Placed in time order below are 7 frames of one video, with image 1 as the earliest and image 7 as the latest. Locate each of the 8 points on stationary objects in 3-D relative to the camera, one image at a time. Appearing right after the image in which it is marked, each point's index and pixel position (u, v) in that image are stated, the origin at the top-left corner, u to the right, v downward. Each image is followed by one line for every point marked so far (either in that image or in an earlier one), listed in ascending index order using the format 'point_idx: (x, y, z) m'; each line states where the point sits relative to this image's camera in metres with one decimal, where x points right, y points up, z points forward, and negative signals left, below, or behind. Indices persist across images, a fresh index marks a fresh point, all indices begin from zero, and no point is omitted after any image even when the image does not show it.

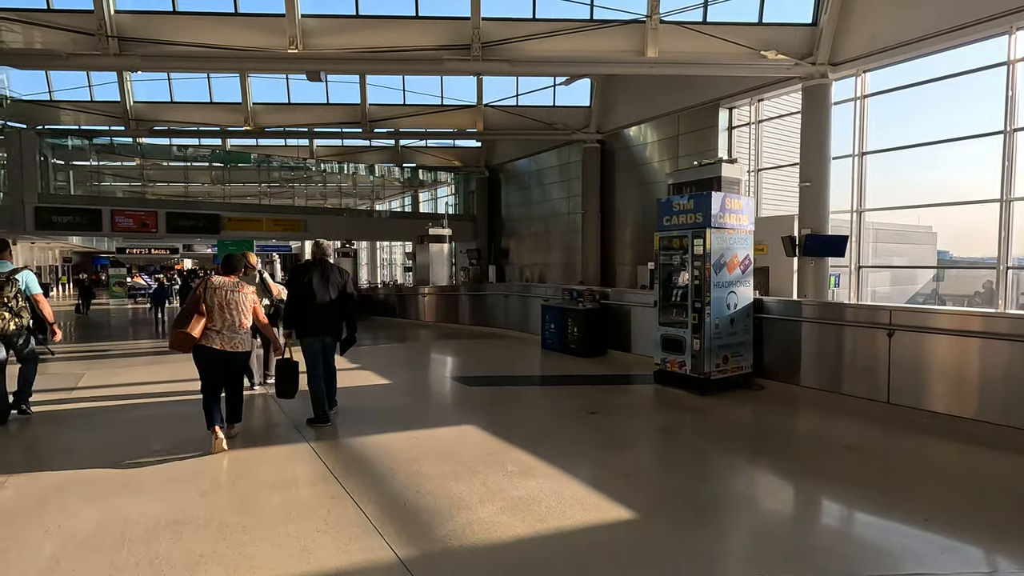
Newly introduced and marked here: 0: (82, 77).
0: (-15.8, +7.8, +19.6) m
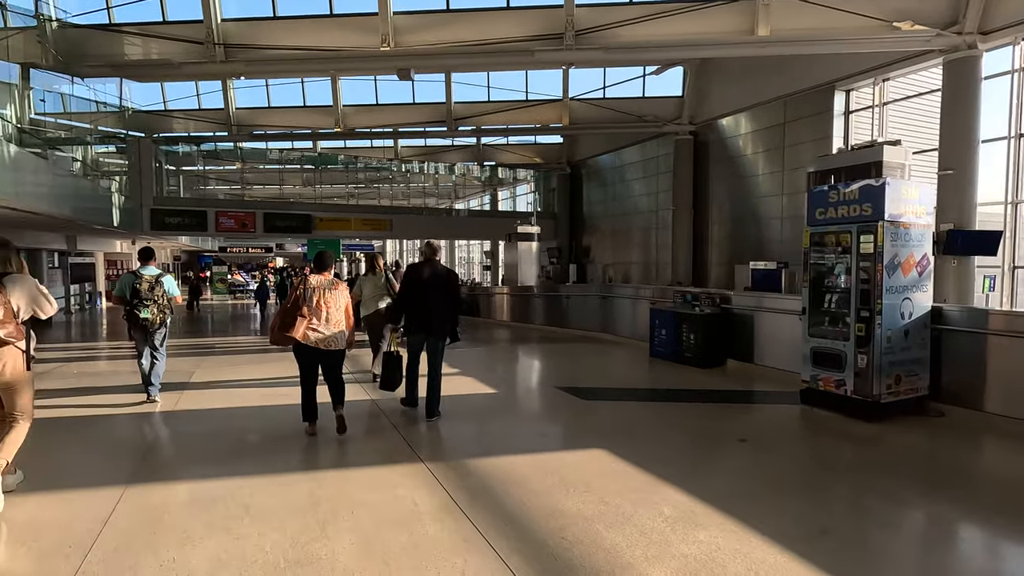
0: (-12.6, +7.9, +21.0) m
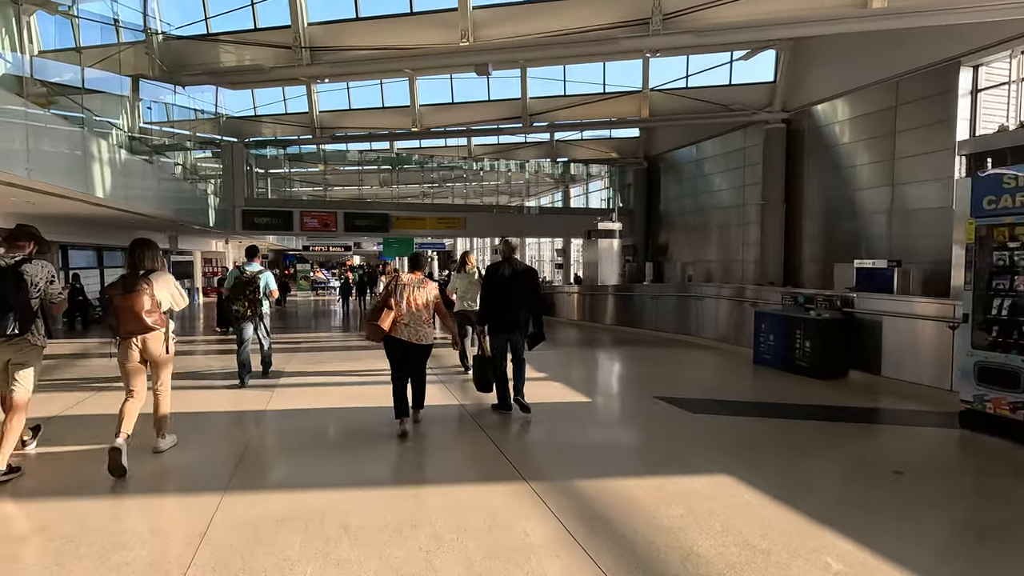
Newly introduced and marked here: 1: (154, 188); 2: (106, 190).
0: (-9.6, +8.1, +22.0) m
1: (-8.8, +2.4, +13.2) m
2: (-8.2, +2.0, +10.7) m
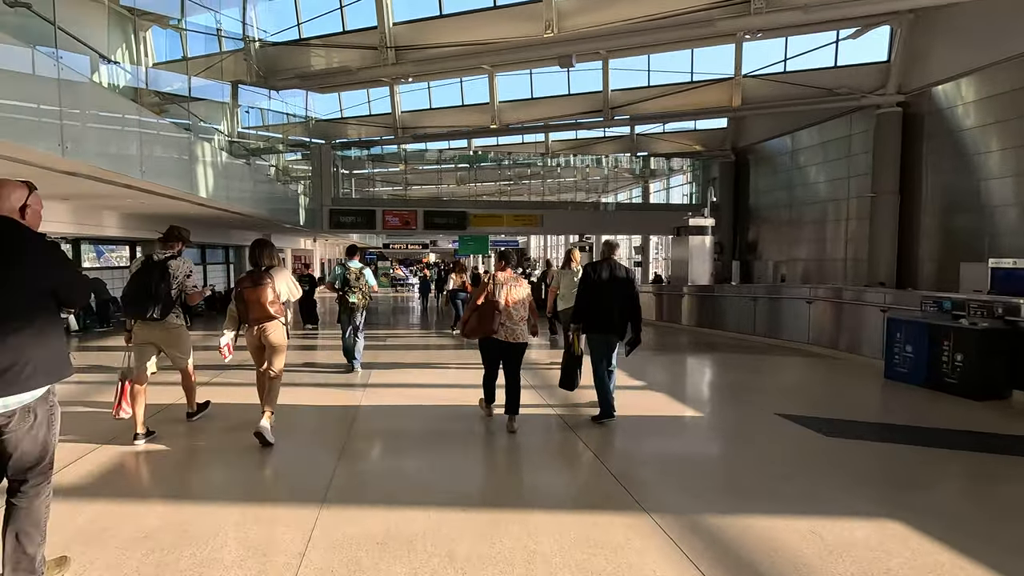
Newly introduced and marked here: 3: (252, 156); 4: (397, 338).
0: (-6.3, +8.2, +22.6) m
1: (-6.8, +2.6, +13.9) m
2: (-6.5, +2.1, +11.4) m
3: (-6.9, +3.5, +14.1) m
4: (-2.6, -1.1, +12.1) m
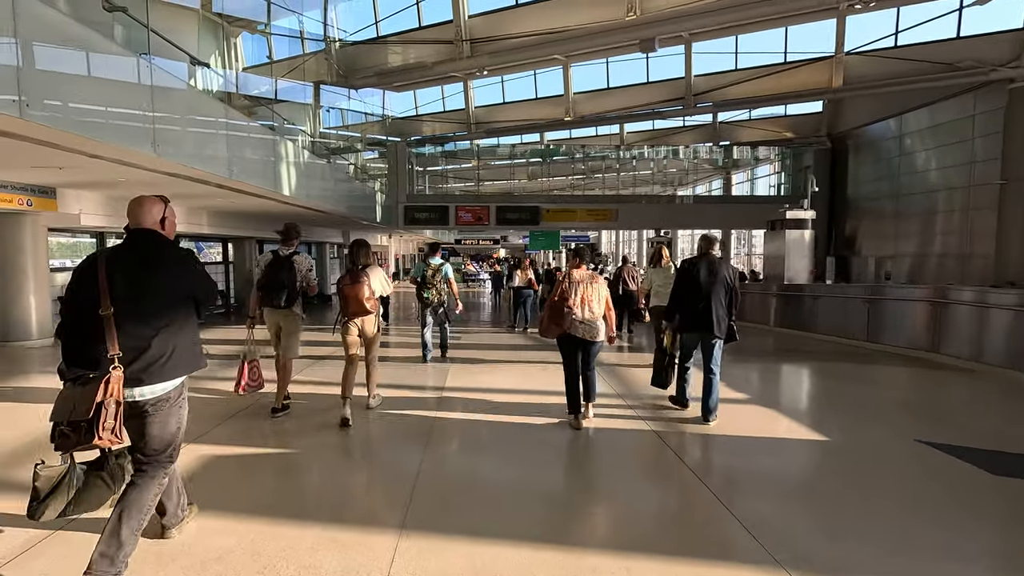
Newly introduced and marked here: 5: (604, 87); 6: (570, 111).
0: (-3.2, +8.4, +22.8) m
1: (-4.8, +2.7, +14.2) m
2: (-4.8, +2.2, +11.7) m
3: (-4.9, +3.6, +14.5) m
4: (-0.9, -1.1, +12.0) m
5: (+3.4, +7.4, +19.6) m
6: (+2.2, +6.6, +20.0) m
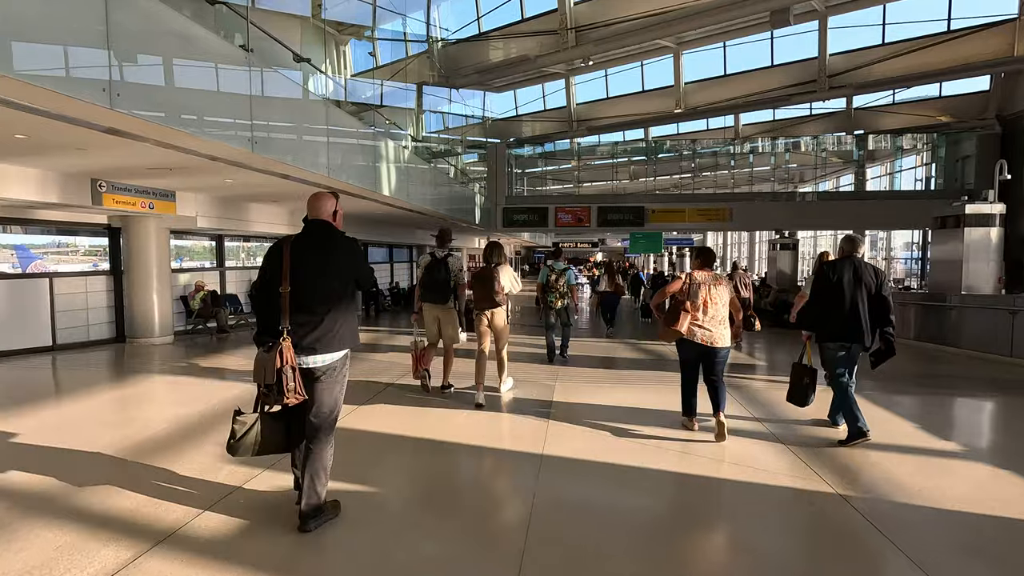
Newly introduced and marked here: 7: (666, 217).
0: (+1.1, +8.2, +22.3) m
1: (-2.1, +2.6, +14.1) m
2: (-2.6, +2.1, +11.6) m
3: (-2.1, +3.5, +14.3) m
4: (+1.3, -1.2, +11.2) m
5: (+6.9, +7.2, +18.0) m
6: (+5.8, +6.4, +18.5) m
7: (+5.8, +2.7, +20.3) m
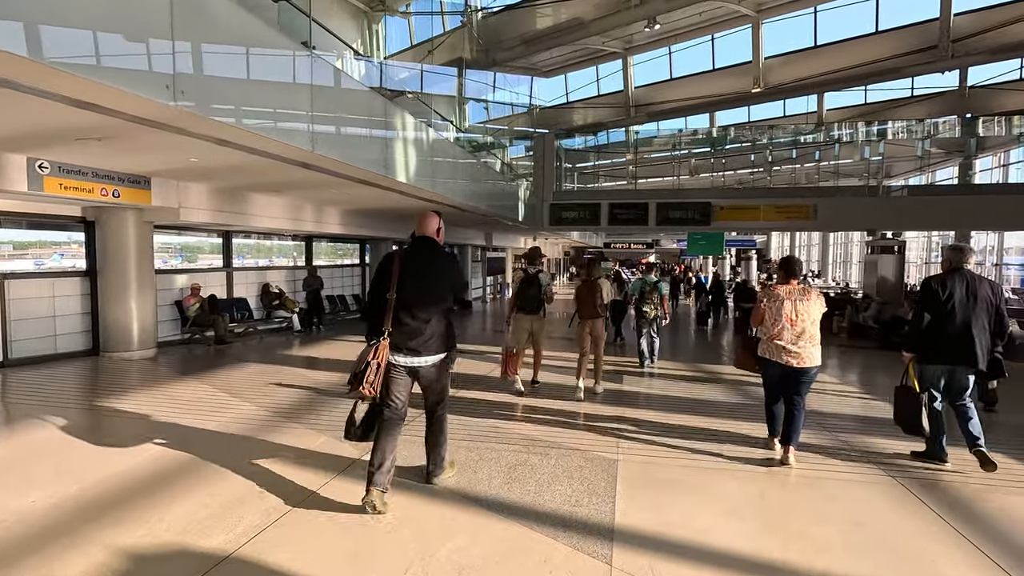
0: (+3.0, +8.1, +20.2) m
1: (-1.0, +2.5, +12.4) m
2: (-1.7, +2.0, +9.9) m
3: (-1.0, +3.4, +12.6) m
4: (+2.0, -1.3, +9.2) m
5: (+8.4, +6.9, +15.4) m
6: (+7.3, +6.2, +16.1) m
7: (+7.4, +2.5, +17.8) m
